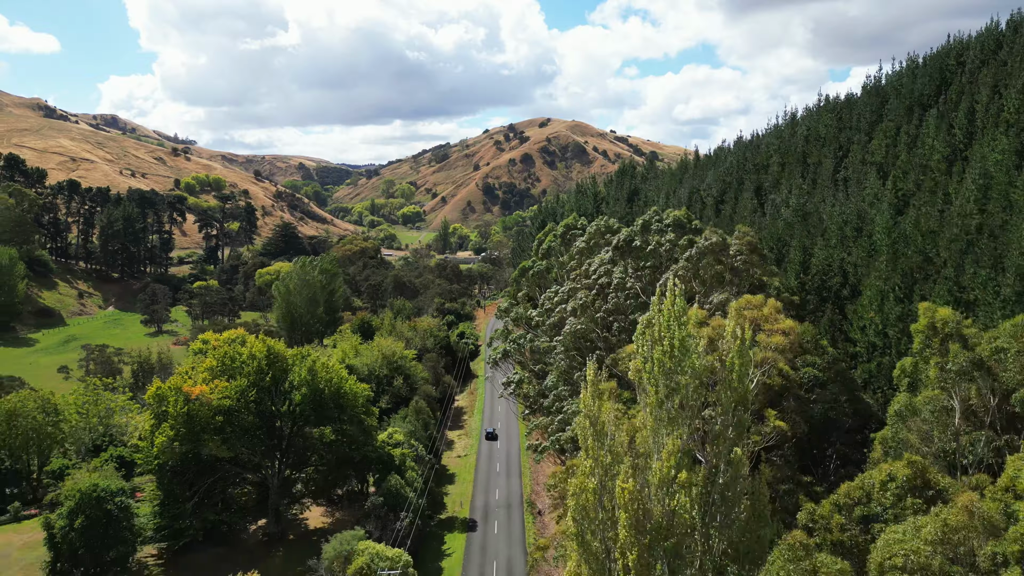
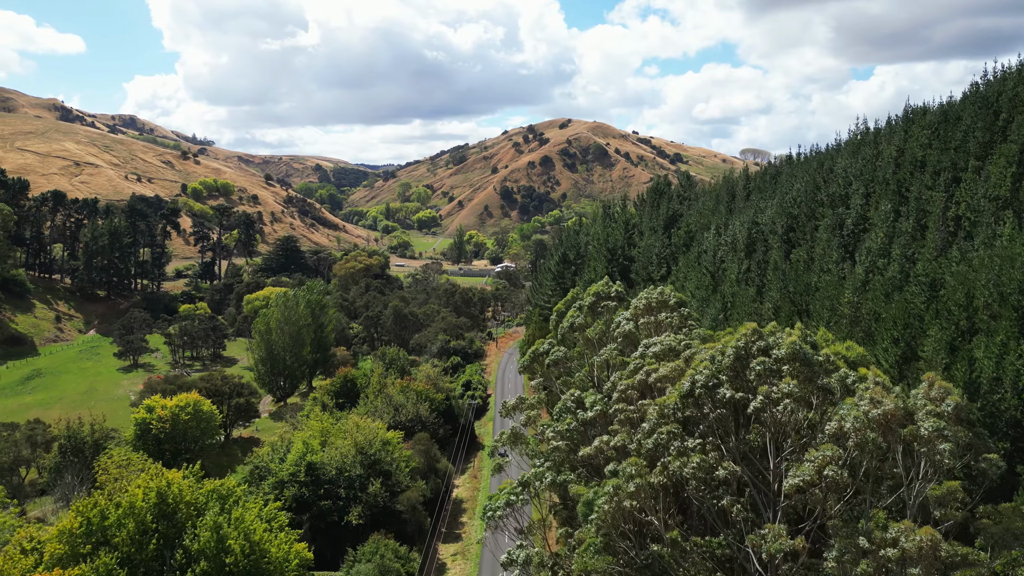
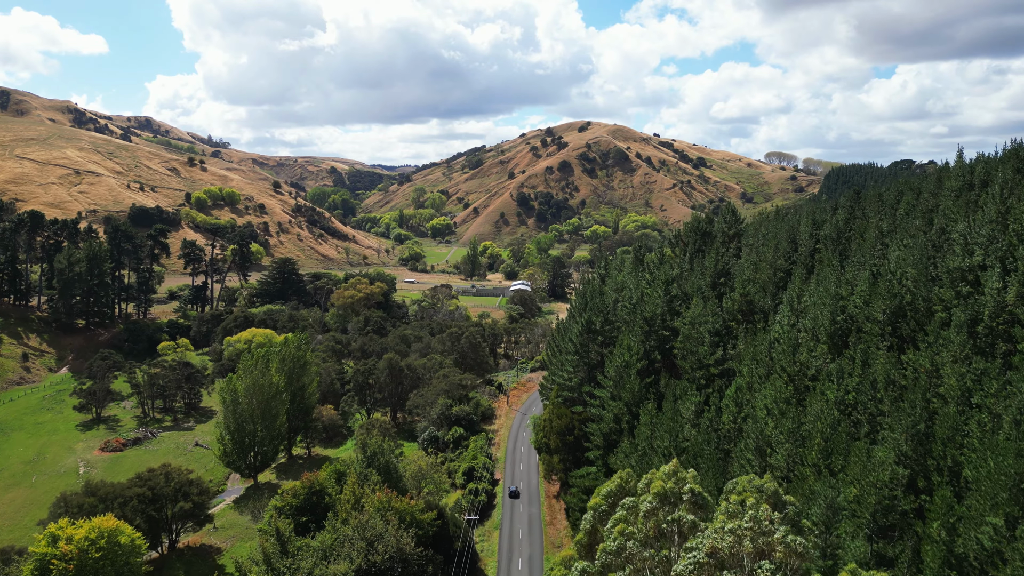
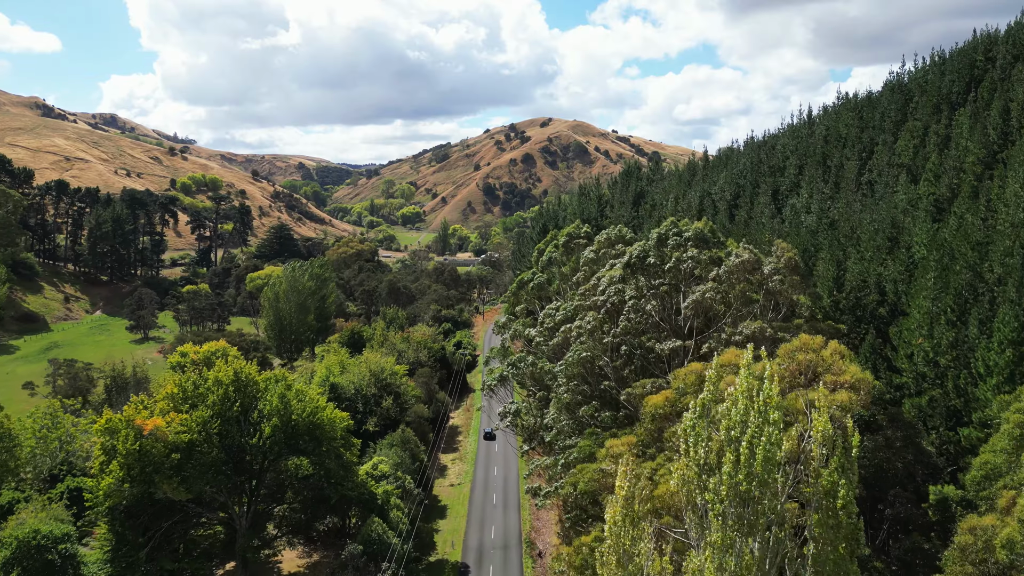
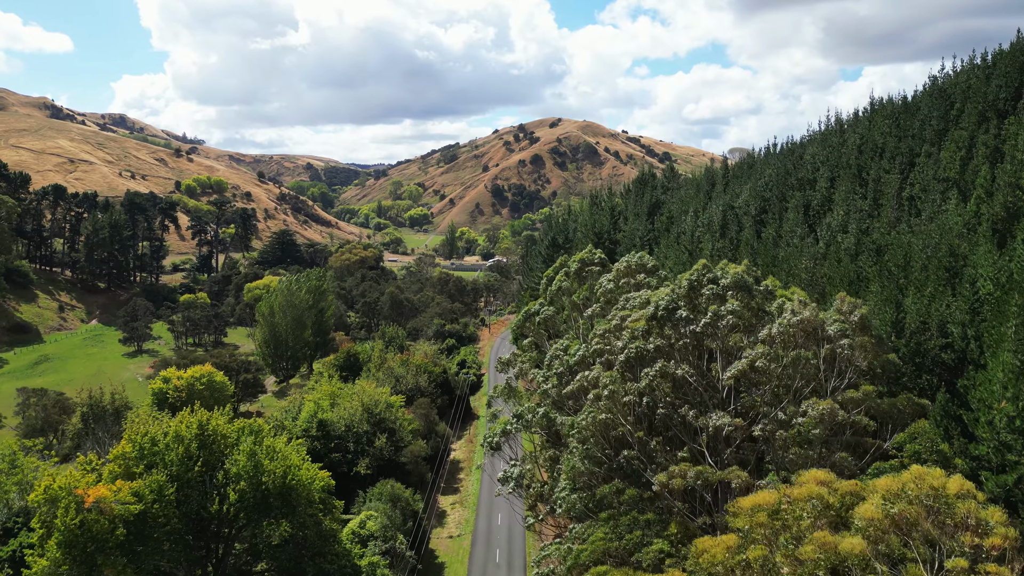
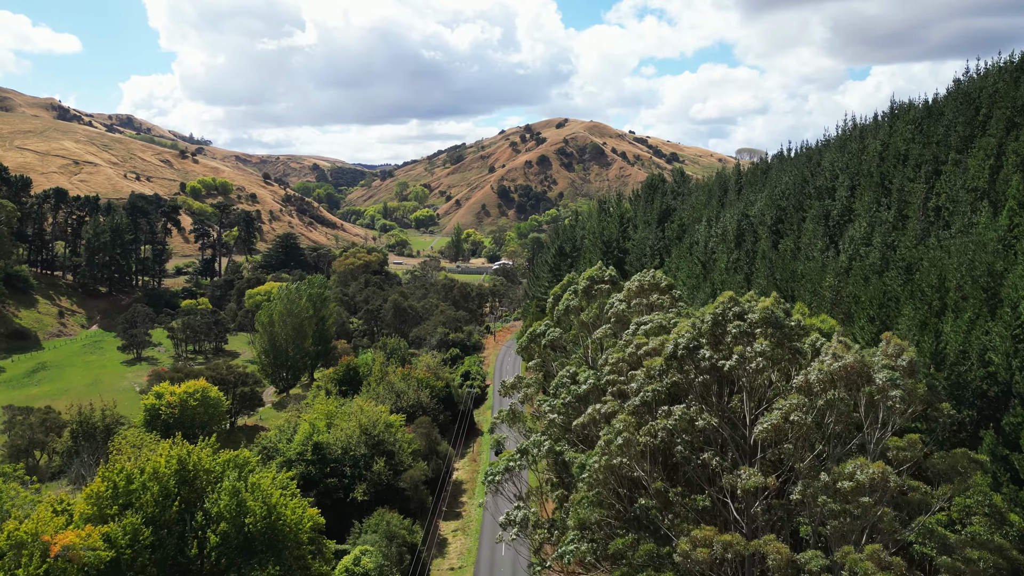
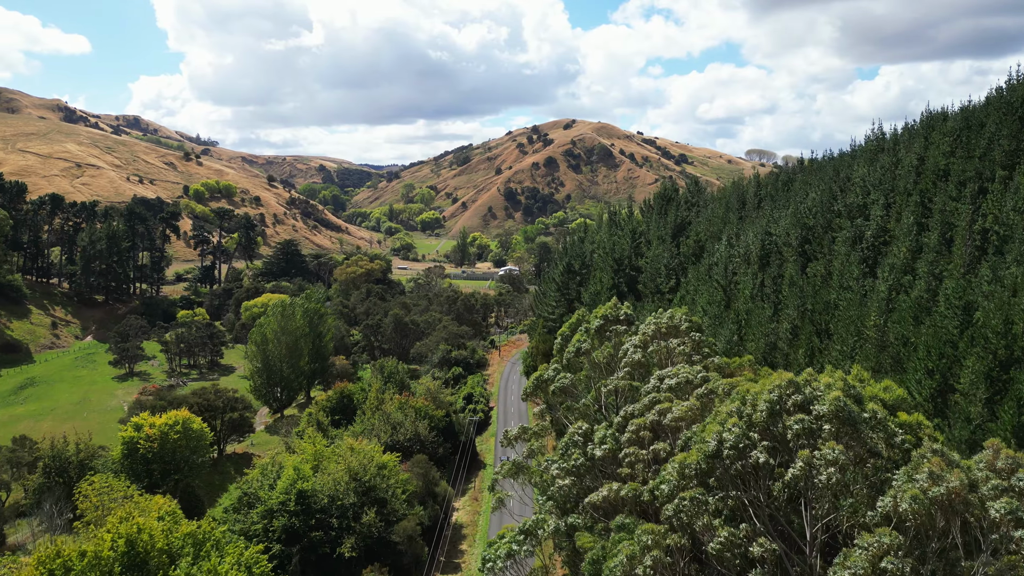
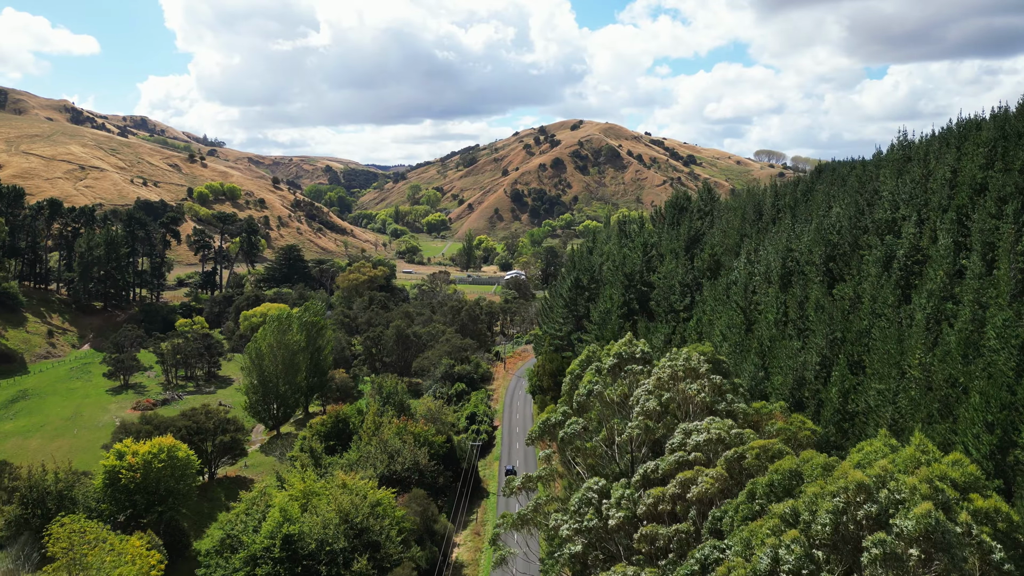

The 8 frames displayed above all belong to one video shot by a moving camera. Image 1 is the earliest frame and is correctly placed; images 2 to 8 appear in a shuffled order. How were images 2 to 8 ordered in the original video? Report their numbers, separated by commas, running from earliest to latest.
4, 5, 6, 2, 7, 8, 3
